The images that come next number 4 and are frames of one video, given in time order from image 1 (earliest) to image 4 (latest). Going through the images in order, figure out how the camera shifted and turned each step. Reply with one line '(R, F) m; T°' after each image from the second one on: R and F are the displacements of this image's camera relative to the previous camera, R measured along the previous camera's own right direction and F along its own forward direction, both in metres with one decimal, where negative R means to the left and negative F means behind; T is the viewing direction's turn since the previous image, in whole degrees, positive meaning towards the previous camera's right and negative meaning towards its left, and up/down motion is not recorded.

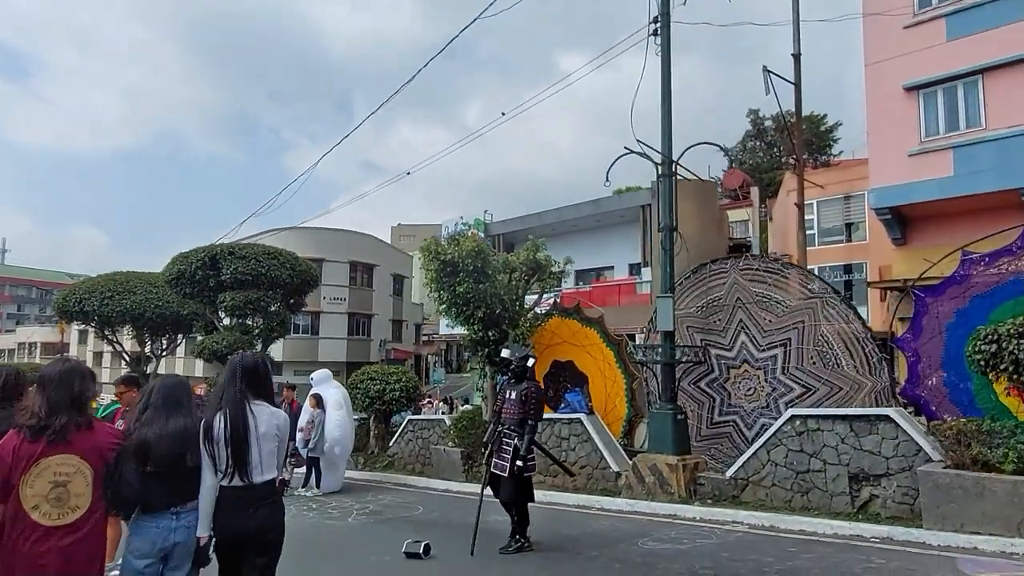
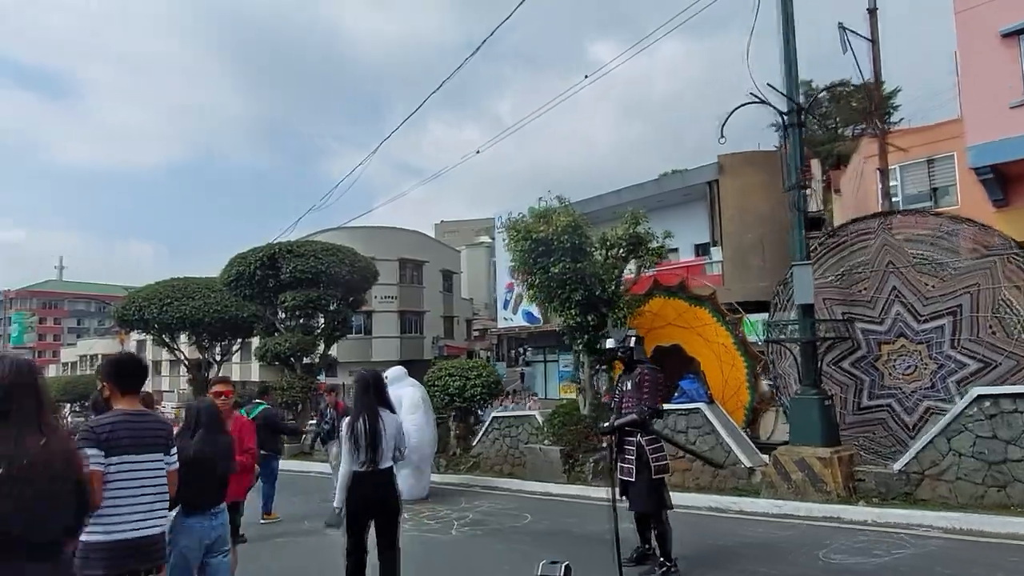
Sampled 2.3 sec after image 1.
(-0.8, +1.3) m; -3°
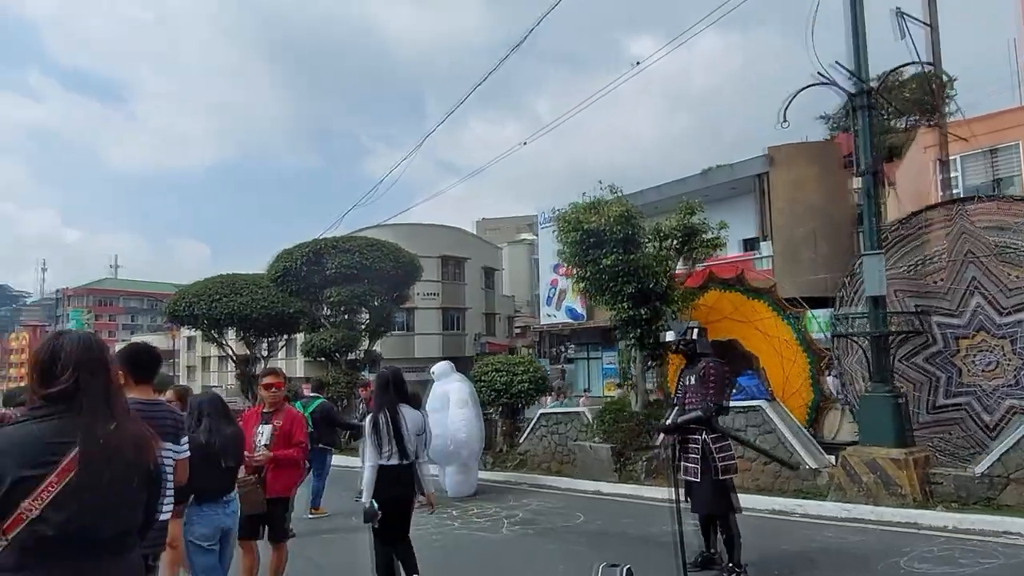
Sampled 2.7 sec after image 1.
(-0.1, +0.3) m; -3°
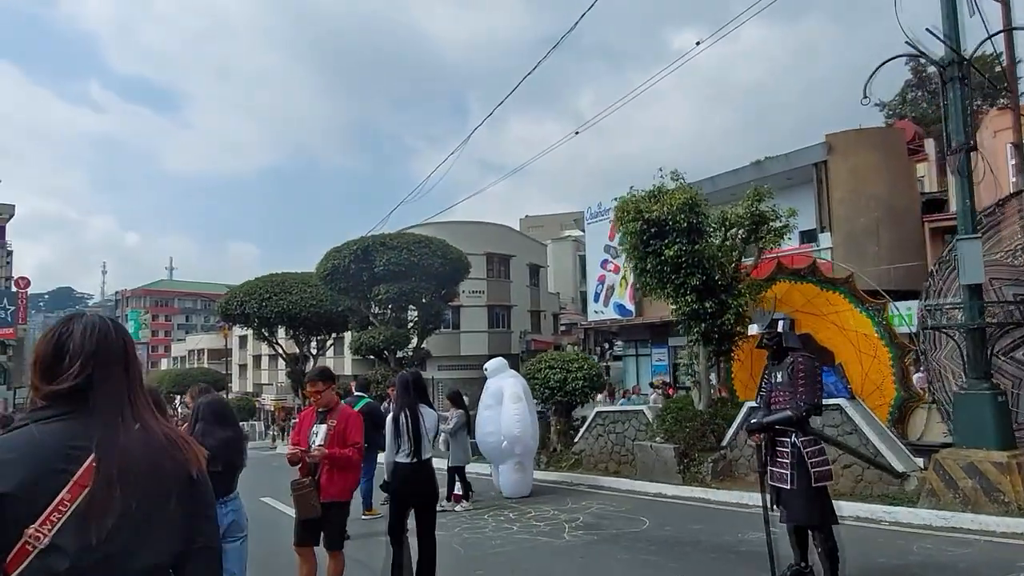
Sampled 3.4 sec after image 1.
(-0.2, +0.5) m; -3°
